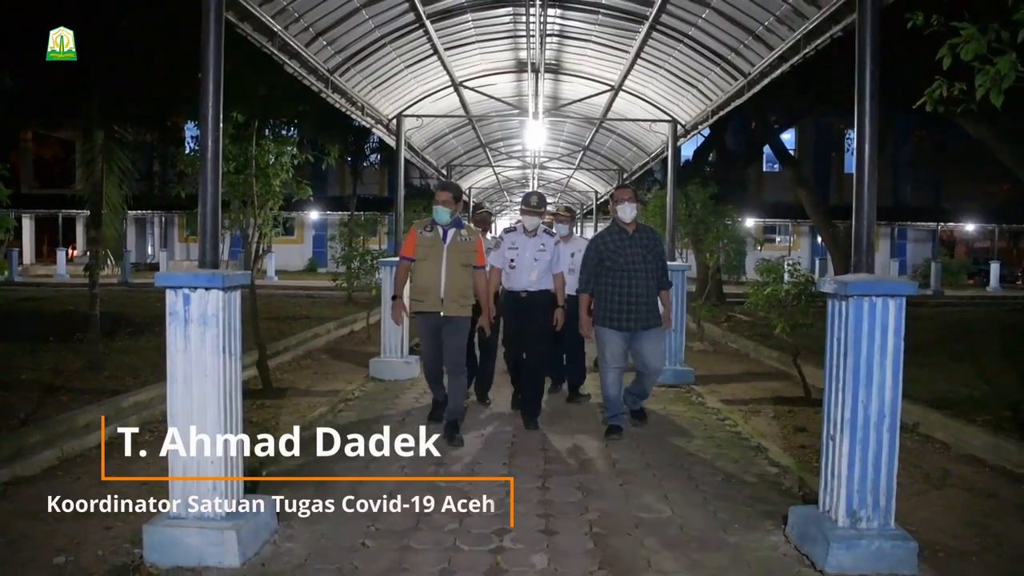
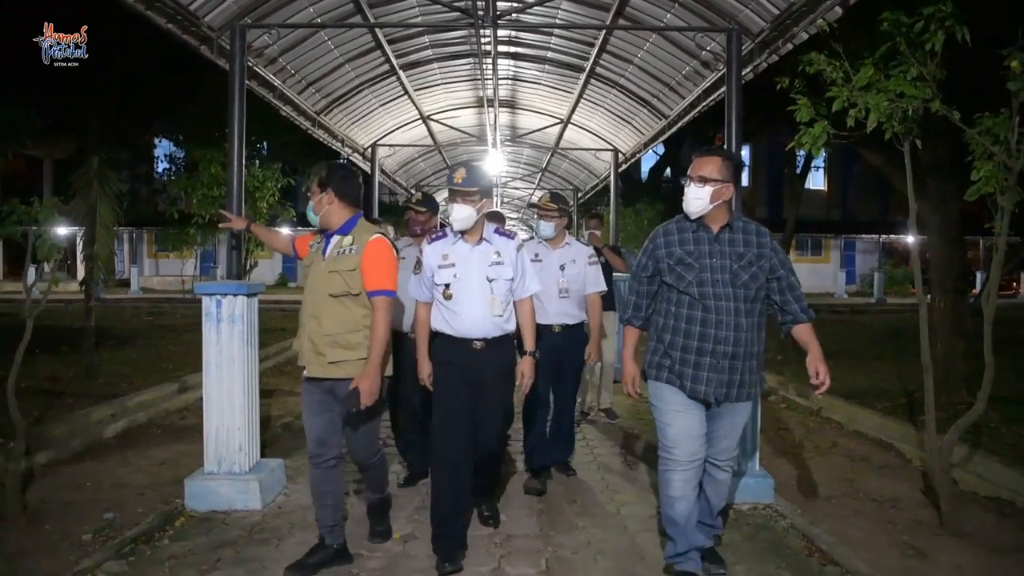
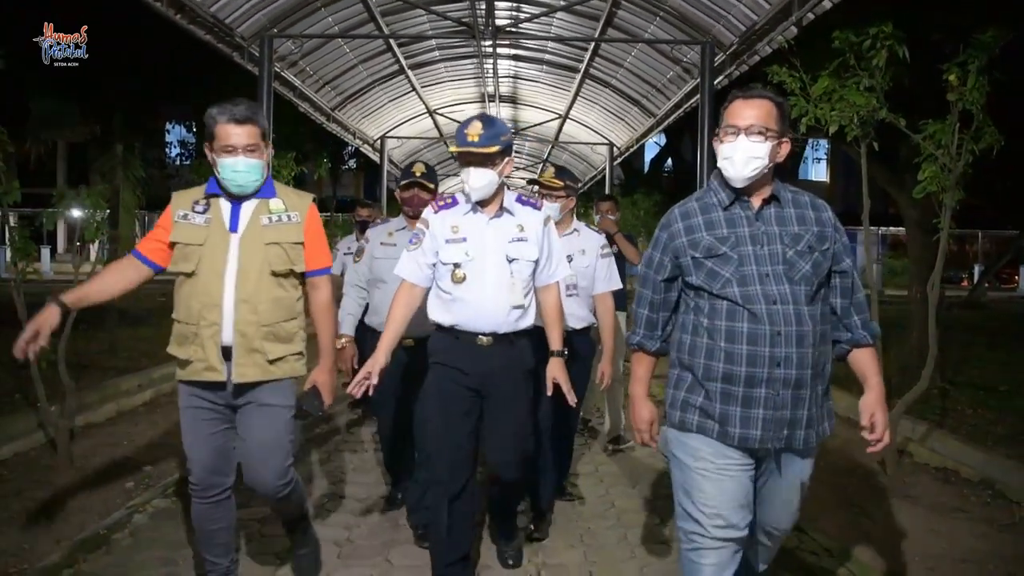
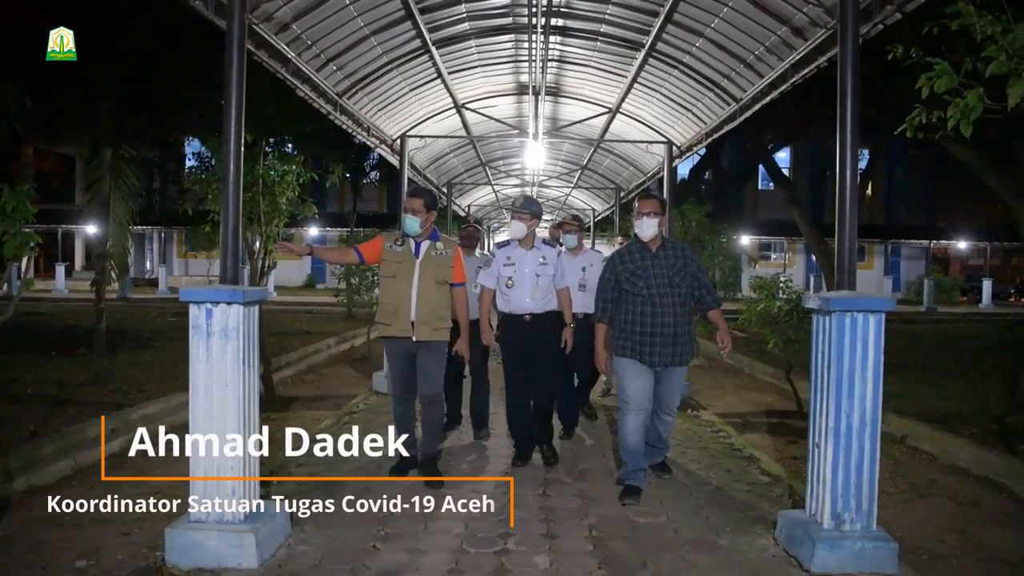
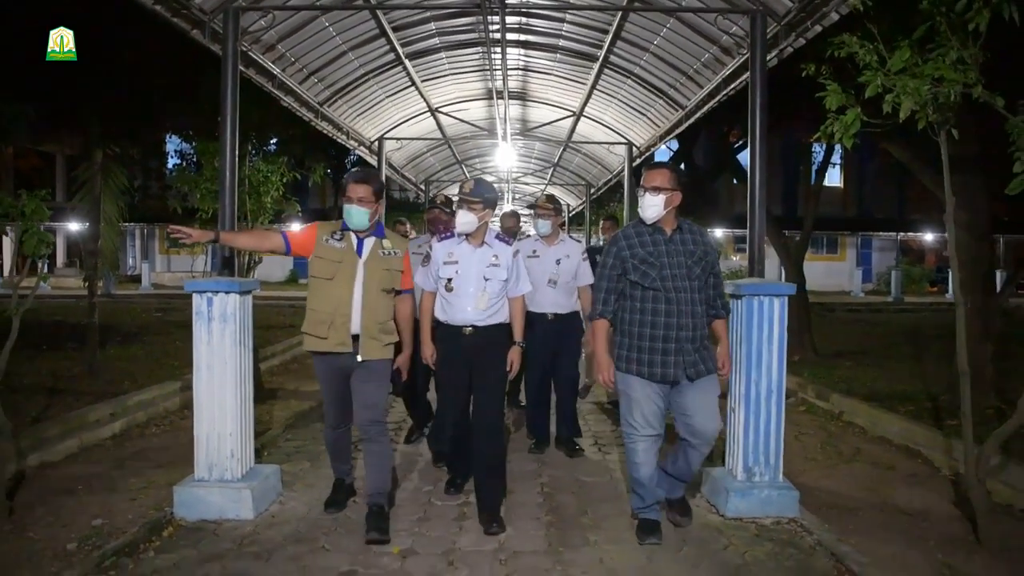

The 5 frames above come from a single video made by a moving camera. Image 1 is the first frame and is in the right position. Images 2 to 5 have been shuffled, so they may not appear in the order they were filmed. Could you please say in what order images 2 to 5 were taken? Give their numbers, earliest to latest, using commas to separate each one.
4, 5, 2, 3
